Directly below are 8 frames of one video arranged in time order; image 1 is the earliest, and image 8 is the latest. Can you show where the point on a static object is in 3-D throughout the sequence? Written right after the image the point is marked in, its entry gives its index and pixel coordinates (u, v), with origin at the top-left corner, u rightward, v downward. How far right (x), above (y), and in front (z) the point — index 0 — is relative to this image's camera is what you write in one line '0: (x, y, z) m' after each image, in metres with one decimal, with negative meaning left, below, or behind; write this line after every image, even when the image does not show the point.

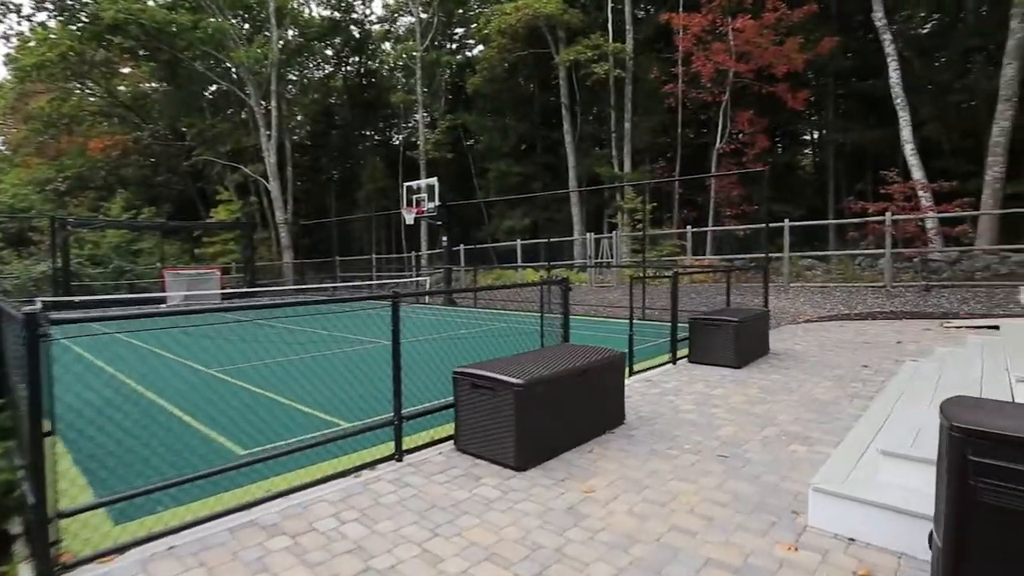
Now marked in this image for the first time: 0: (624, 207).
0: (+3.6, +2.6, +15.8) m
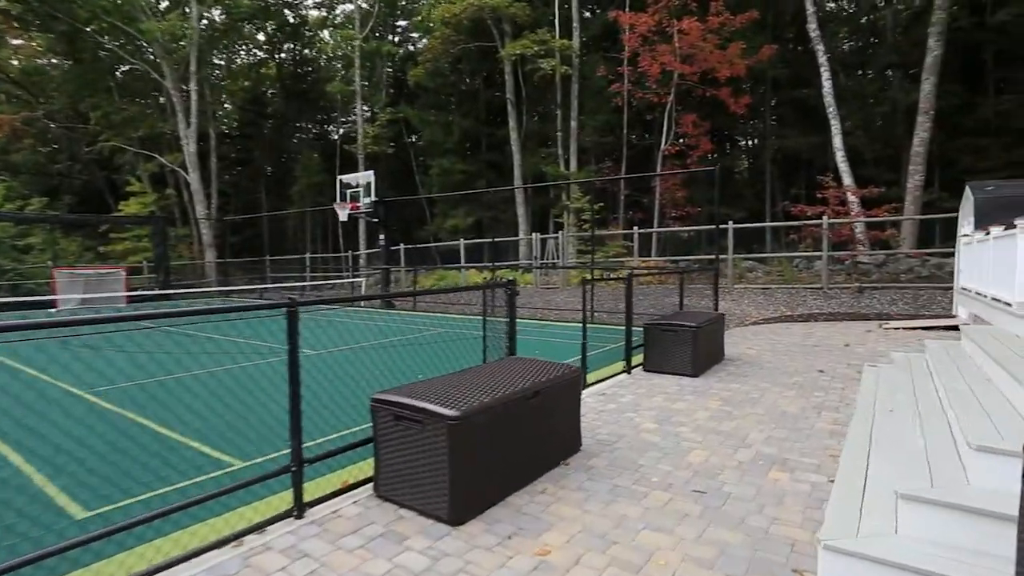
0: (+1.9, +2.5, +15.4) m
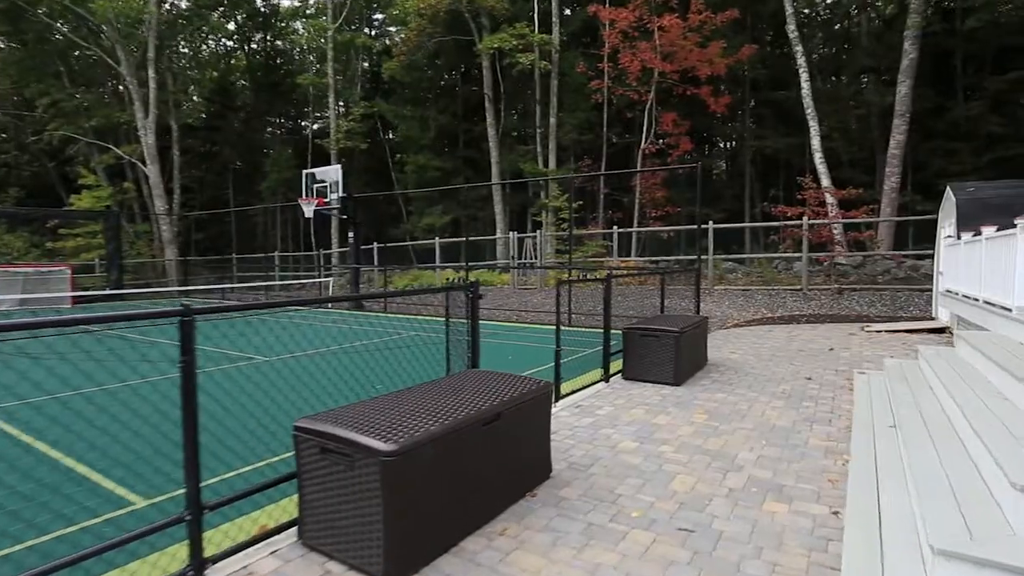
0: (+1.2, +2.5, +15.1) m
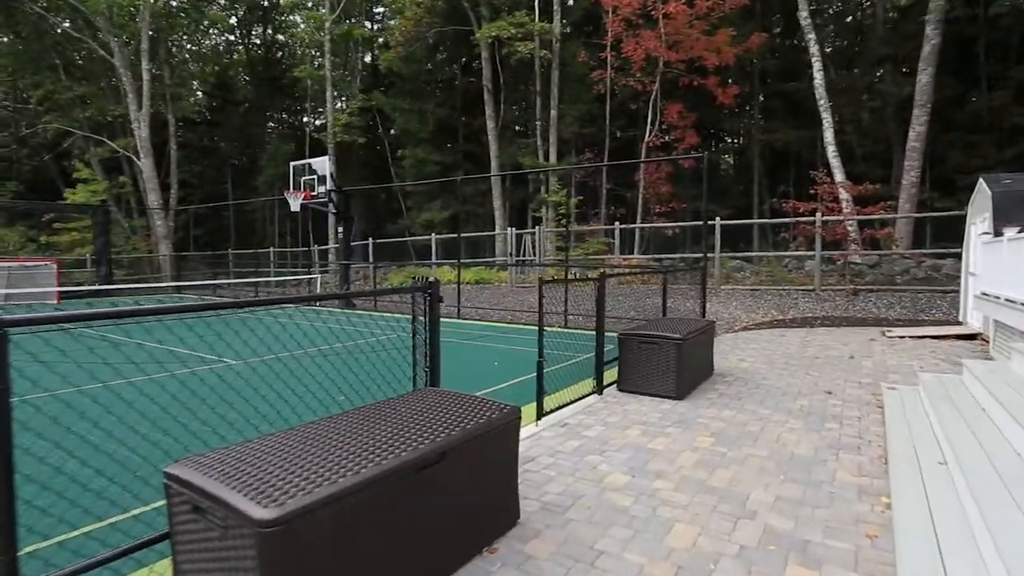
0: (+1.1, +2.6, +14.5) m
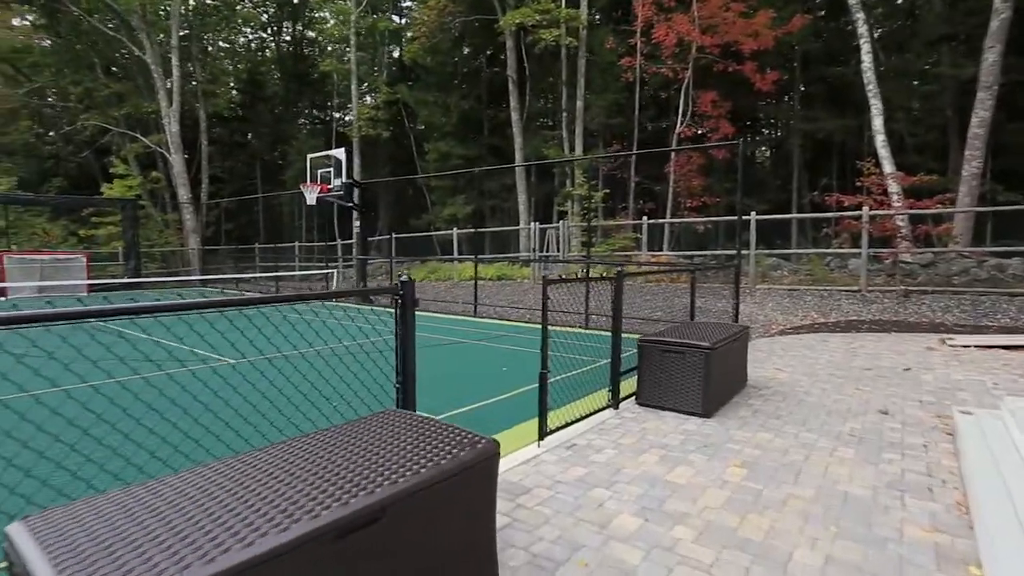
0: (+1.8, +2.6, +14.0) m
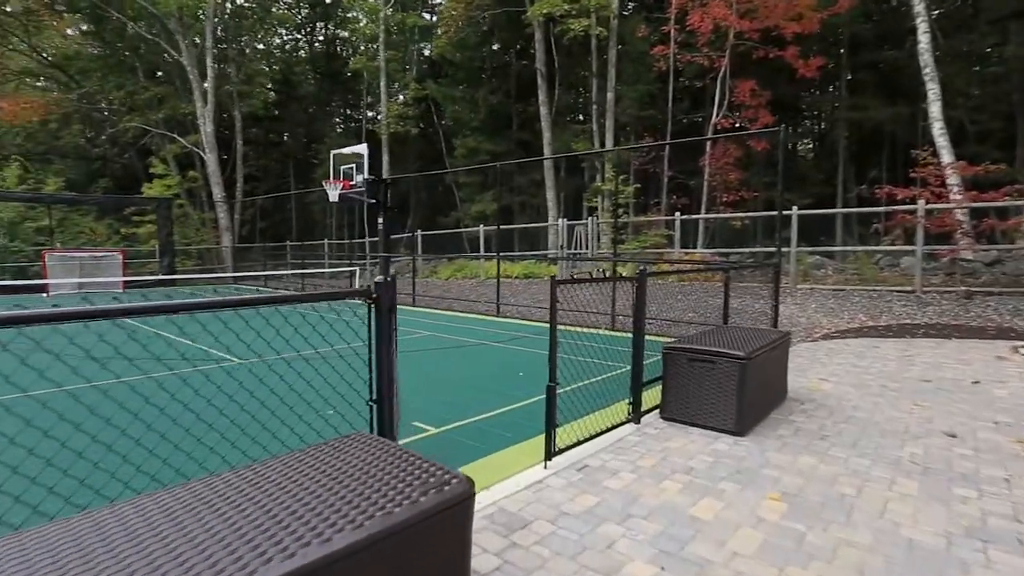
0: (+2.5, +2.7, +13.5) m
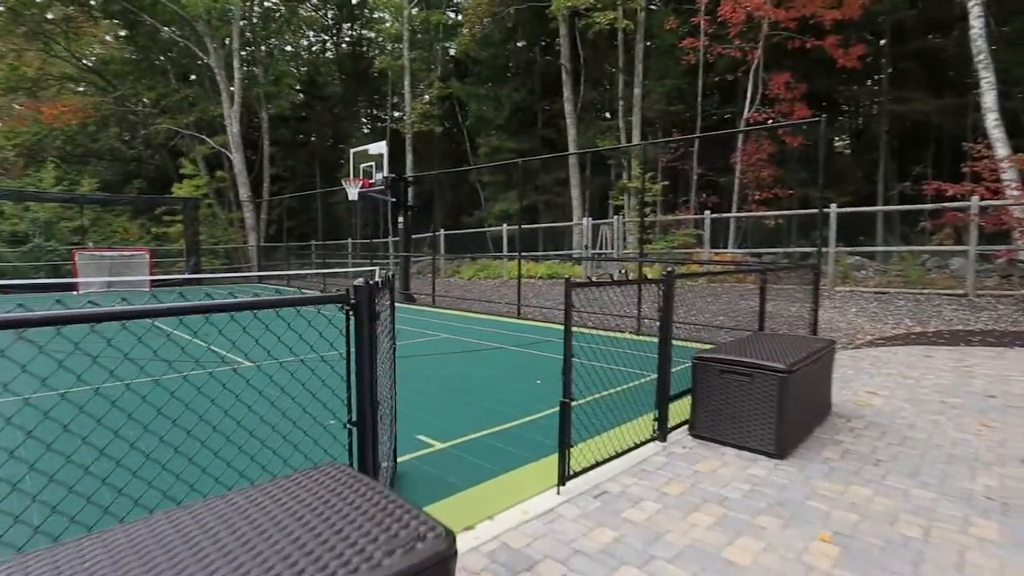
0: (+3.1, +2.7, +13.1) m
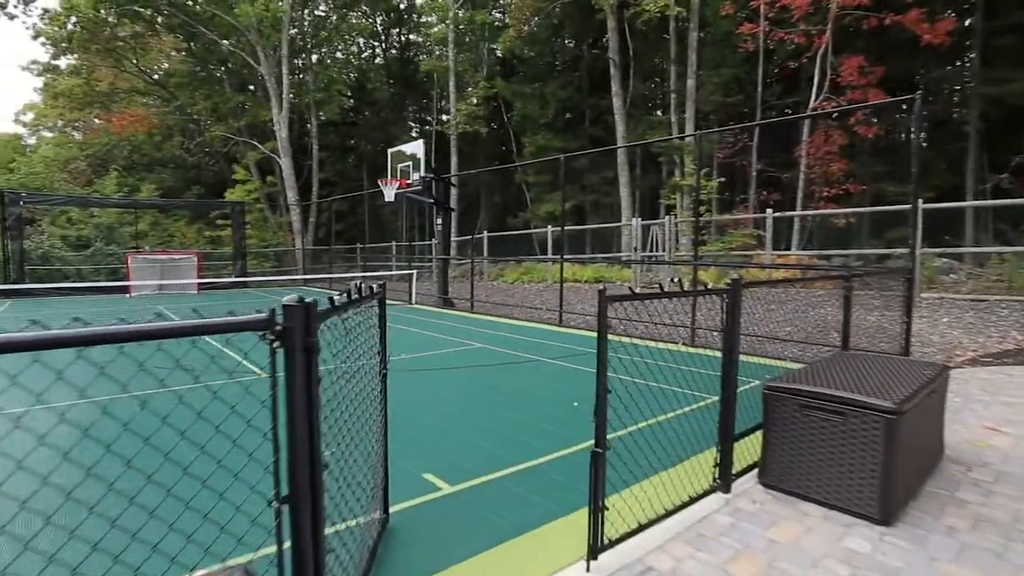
0: (+4.2, +2.5, +12.2) m
